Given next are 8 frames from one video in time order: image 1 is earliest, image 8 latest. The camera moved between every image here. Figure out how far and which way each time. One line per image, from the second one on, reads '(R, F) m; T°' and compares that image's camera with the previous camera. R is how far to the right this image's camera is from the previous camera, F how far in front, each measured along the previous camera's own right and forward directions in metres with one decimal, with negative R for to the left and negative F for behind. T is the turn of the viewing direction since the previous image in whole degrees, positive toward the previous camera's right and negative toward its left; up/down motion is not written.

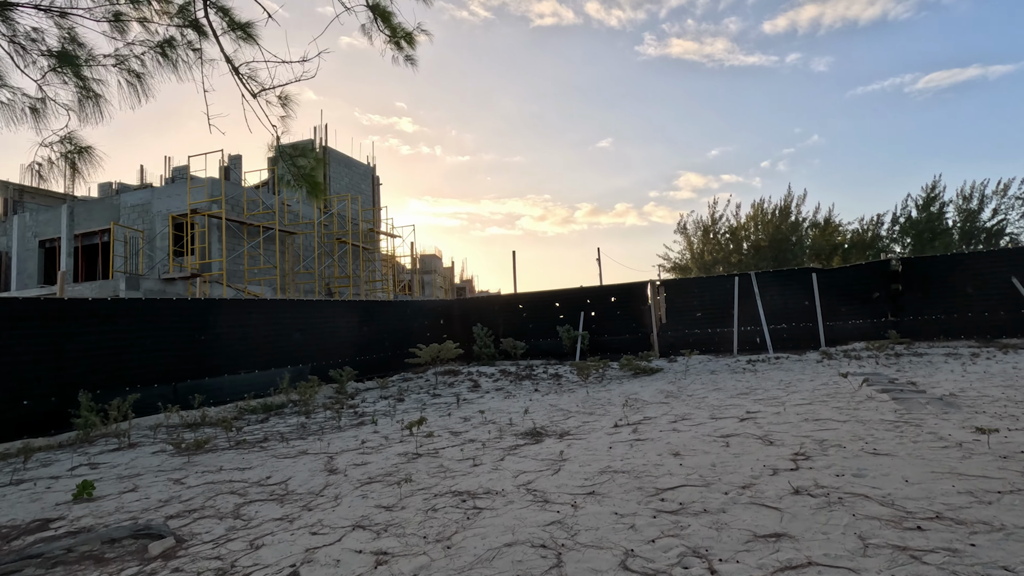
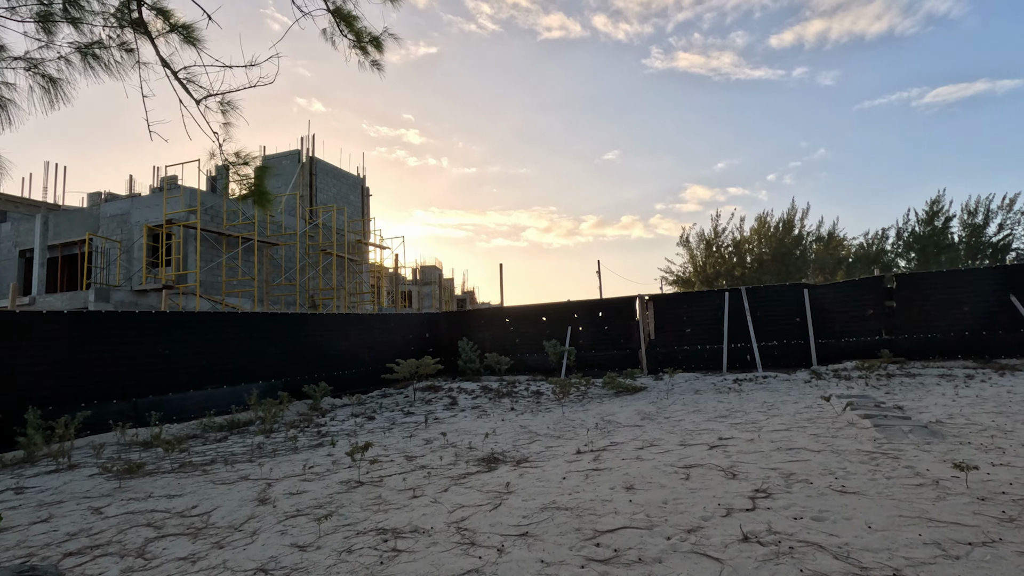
(+0.5, +0.3) m; -1°
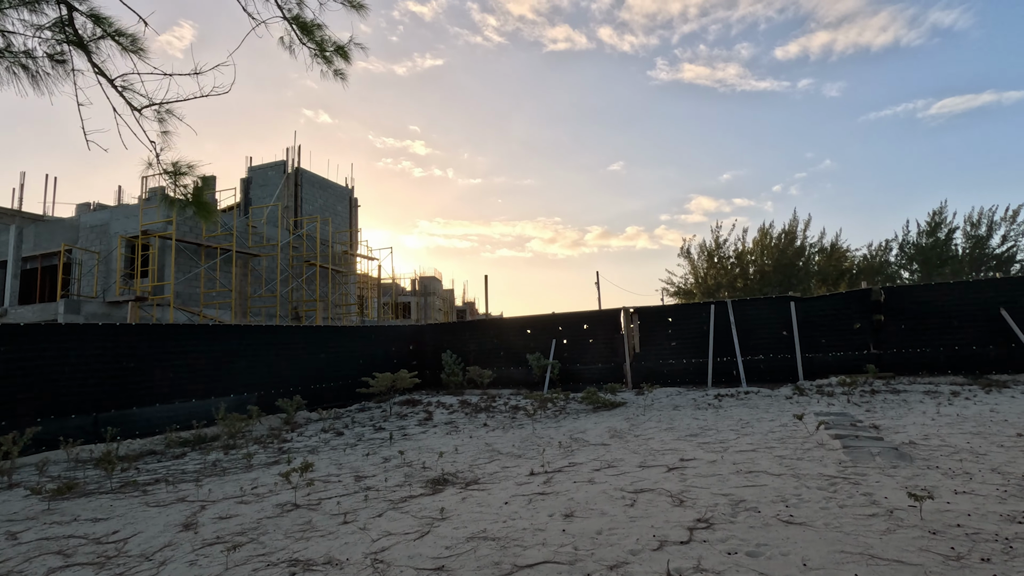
(+0.5, +0.2) m; 0°
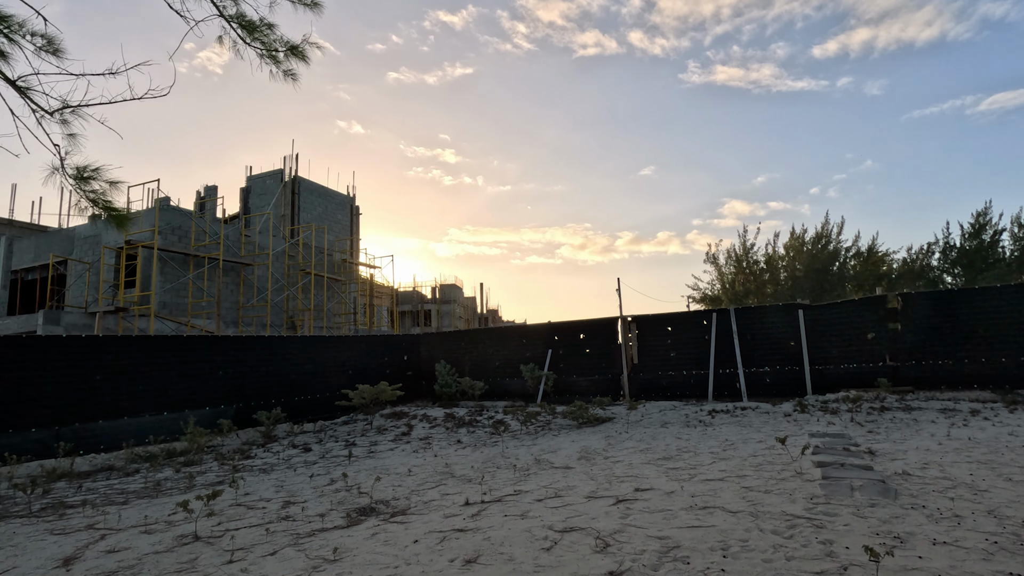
(+0.9, +0.5) m; -3°
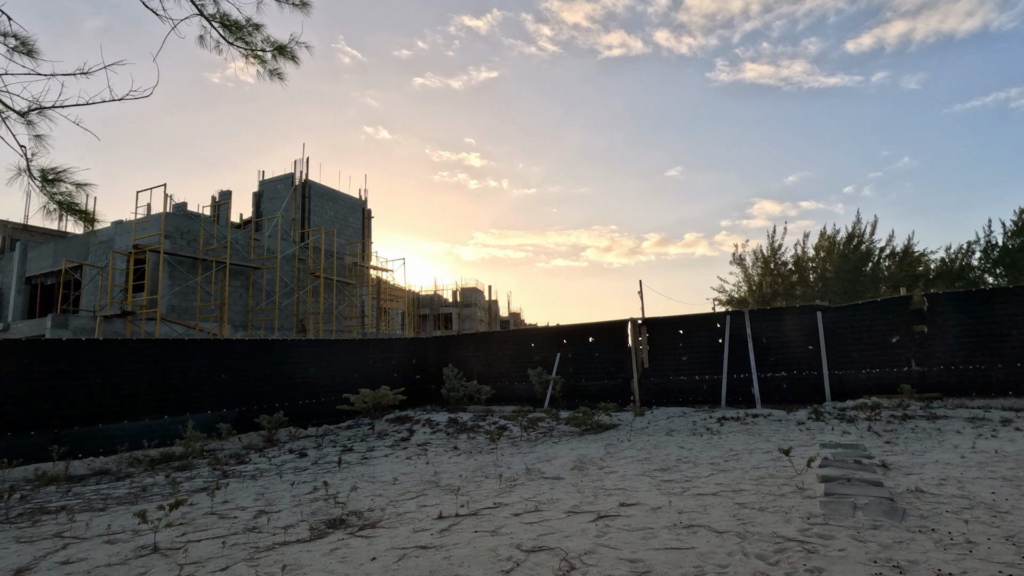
(+0.4, +0.3) m; -3°
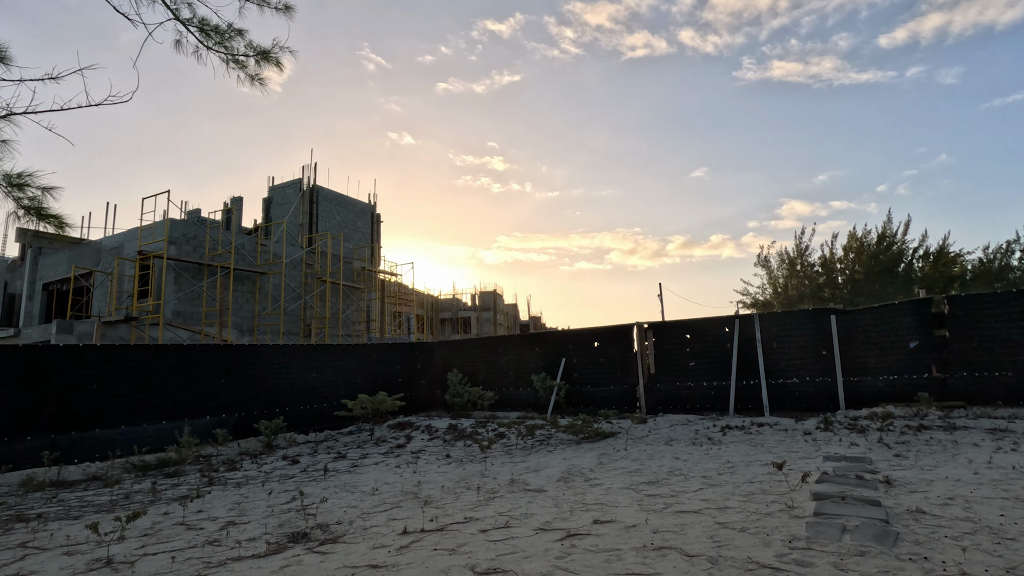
(+0.5, +0.2) m; -2°
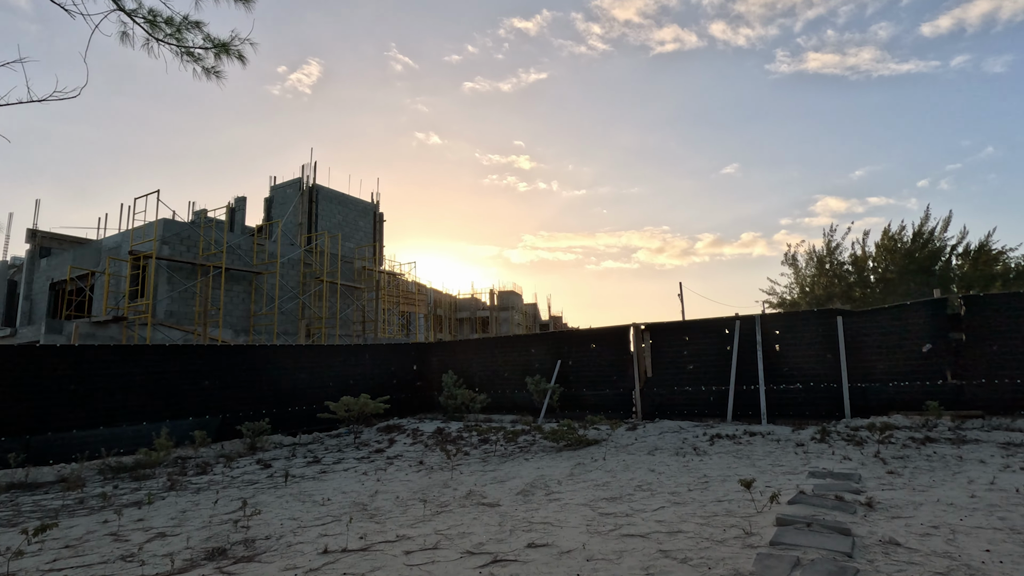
(+0.7, +0.4) m; -3°
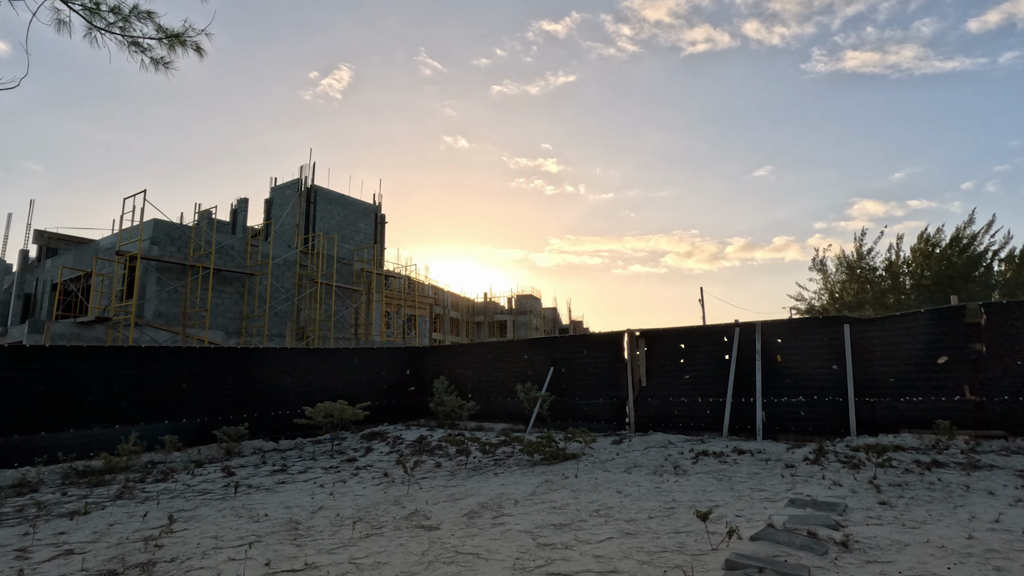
(+0.8, +0.5) m; -3°
